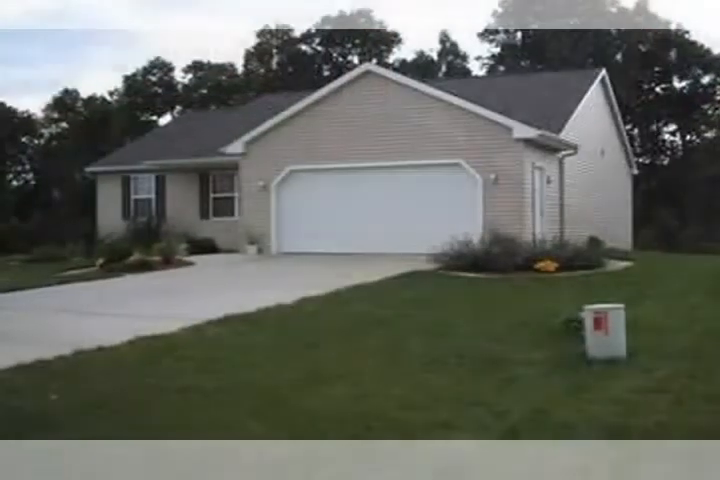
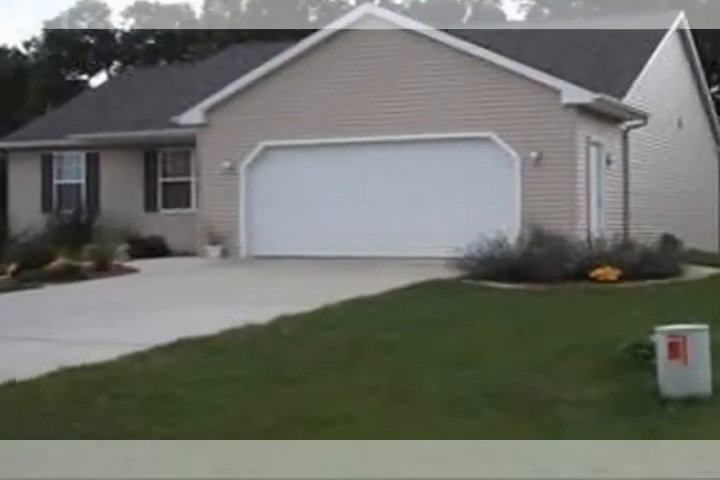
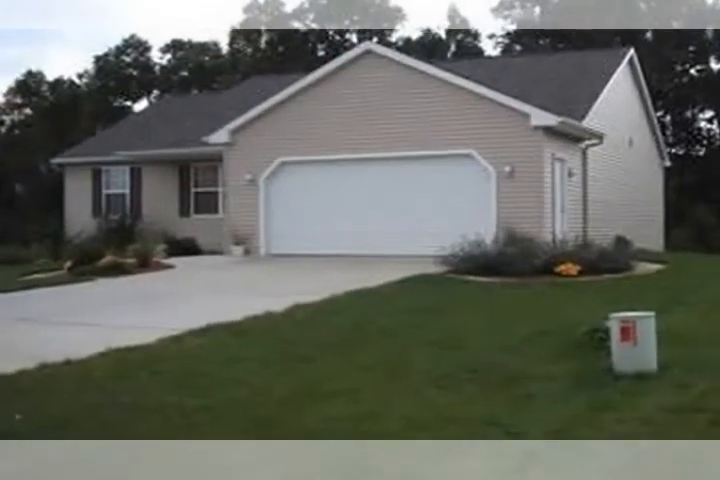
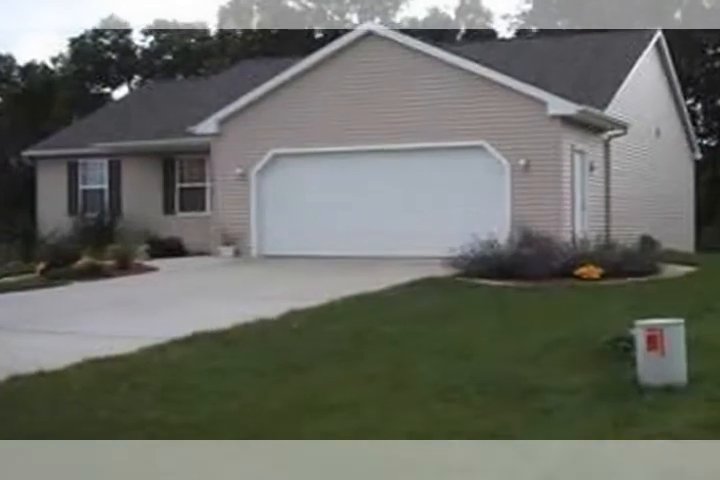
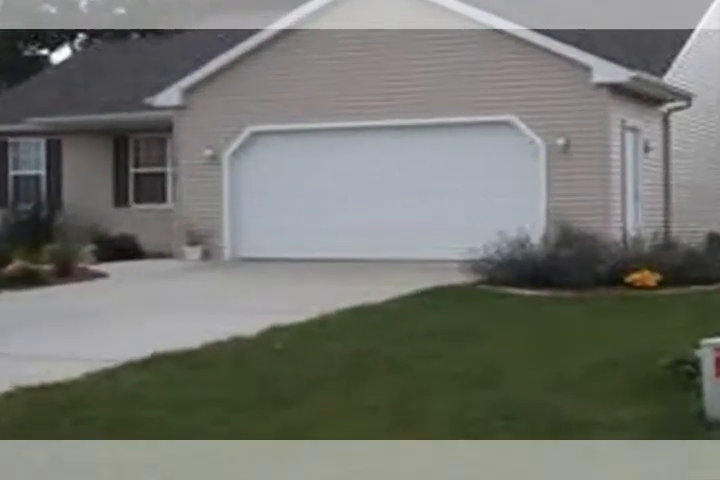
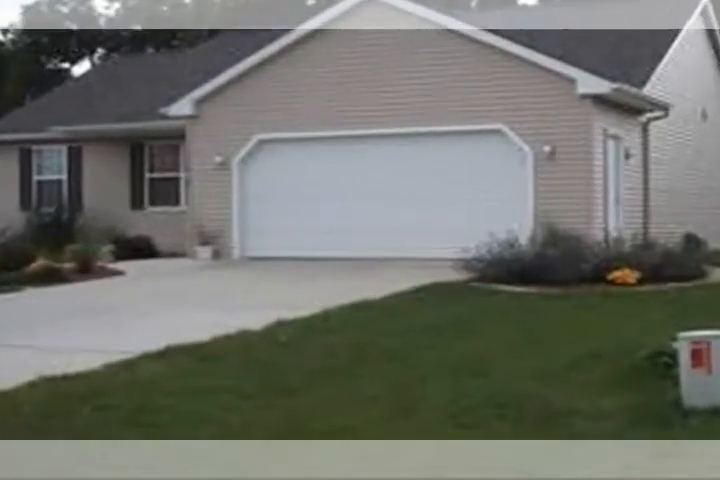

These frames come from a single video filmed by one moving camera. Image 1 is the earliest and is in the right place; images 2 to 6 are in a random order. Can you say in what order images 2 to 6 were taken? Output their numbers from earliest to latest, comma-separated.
3, 4, 2, 6, 5
